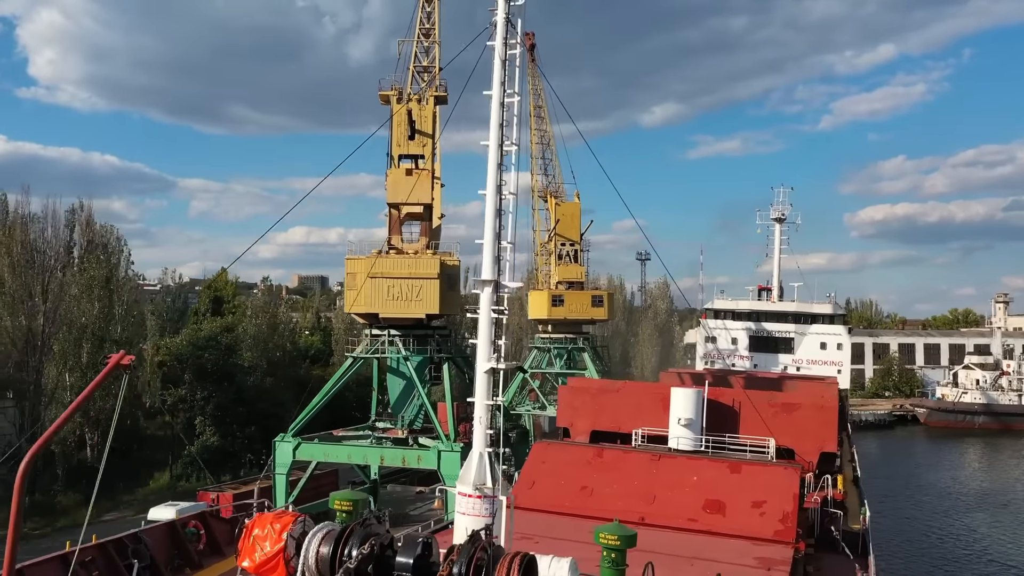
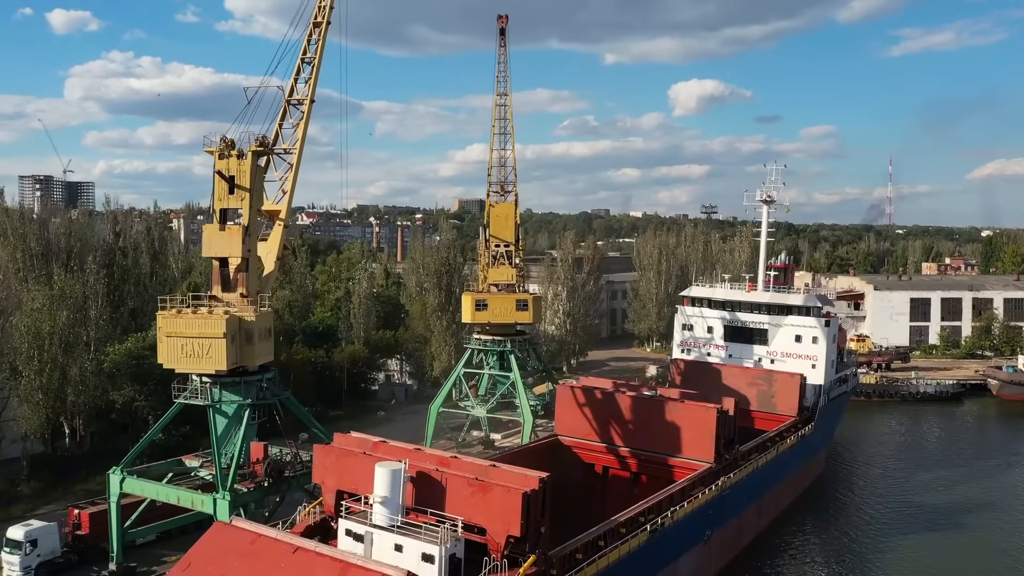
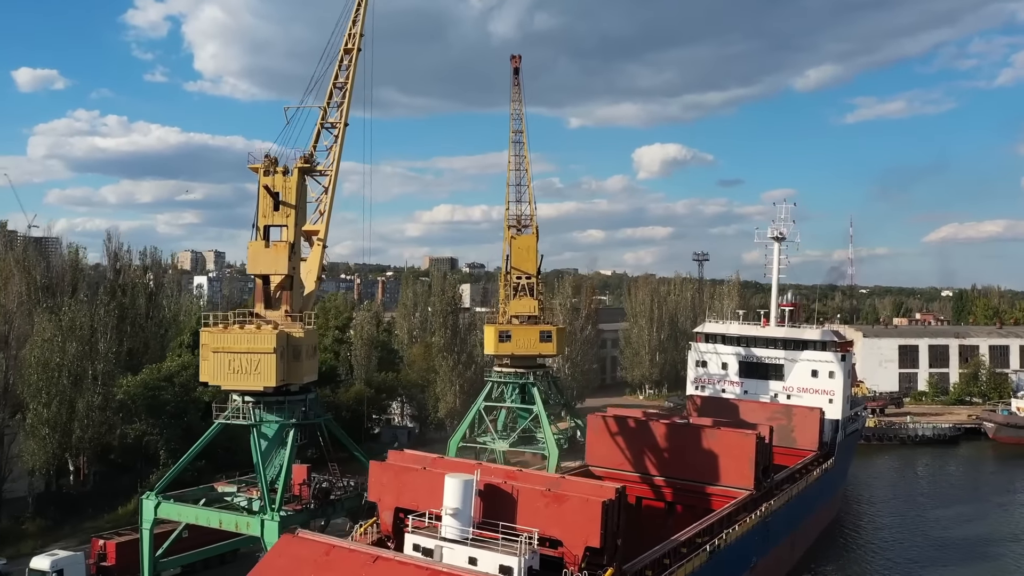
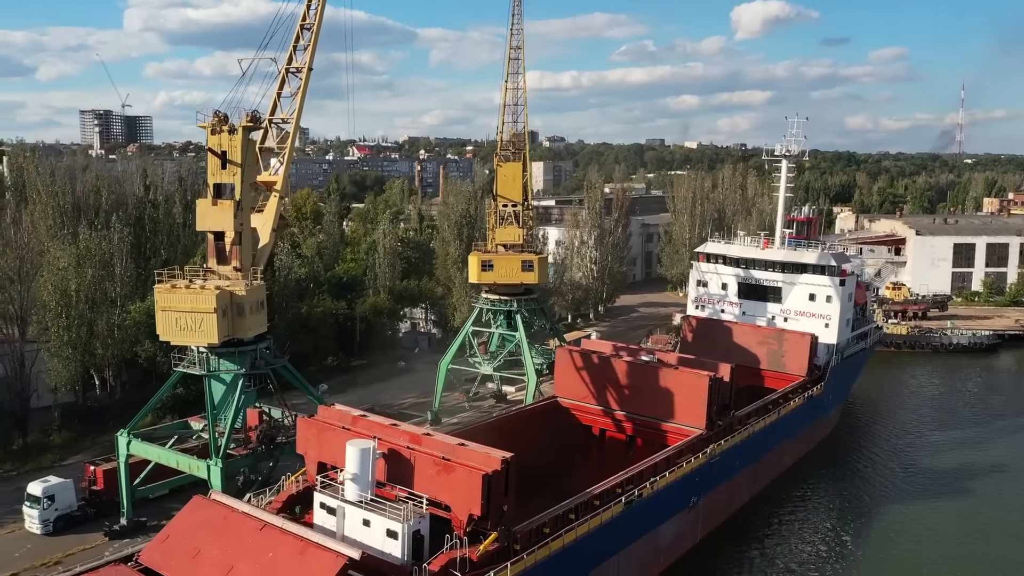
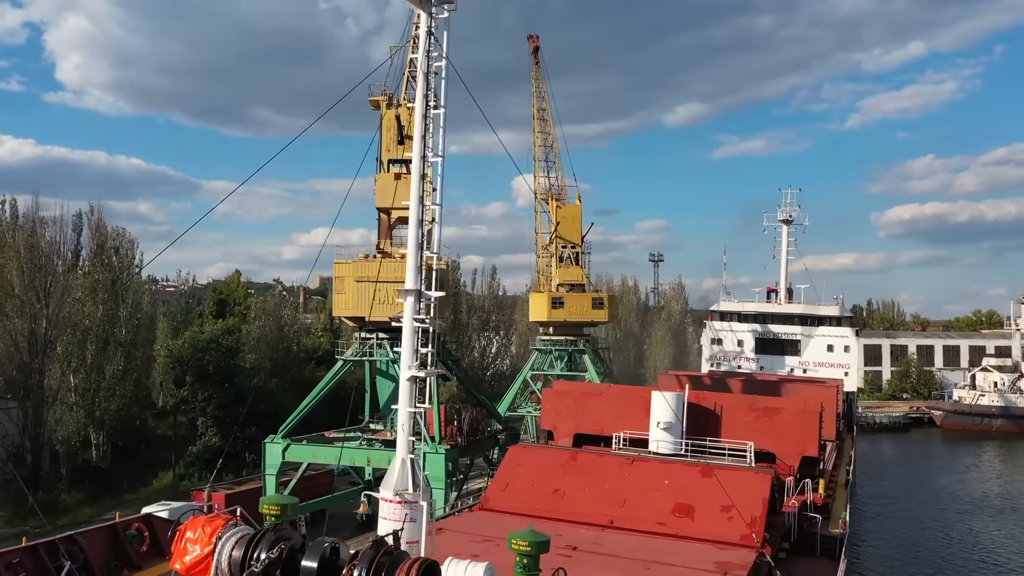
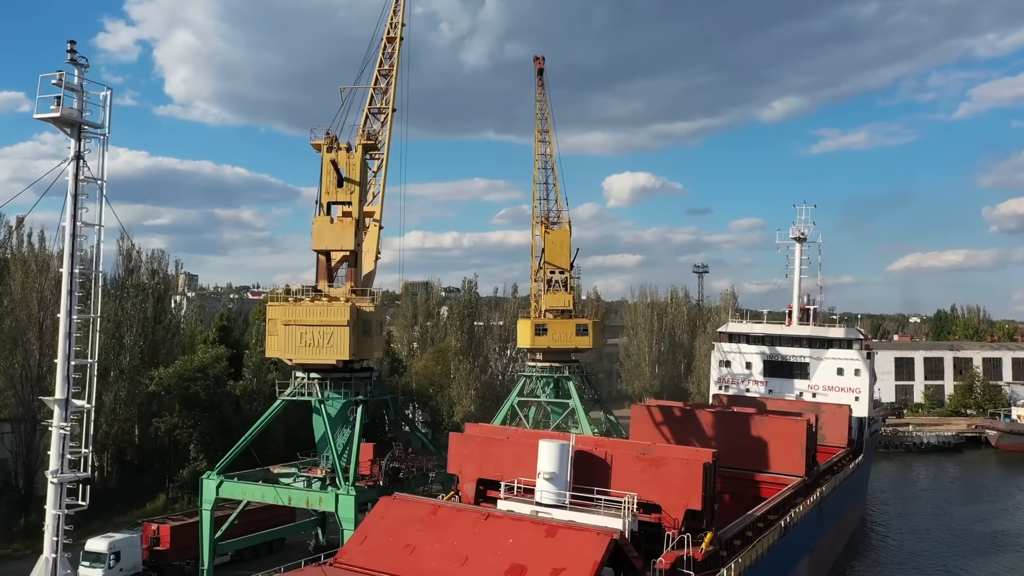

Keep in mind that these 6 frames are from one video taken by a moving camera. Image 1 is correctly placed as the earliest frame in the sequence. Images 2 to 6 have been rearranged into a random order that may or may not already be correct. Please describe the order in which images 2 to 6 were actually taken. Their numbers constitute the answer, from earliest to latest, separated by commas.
5, 6, 3, 2, 4
